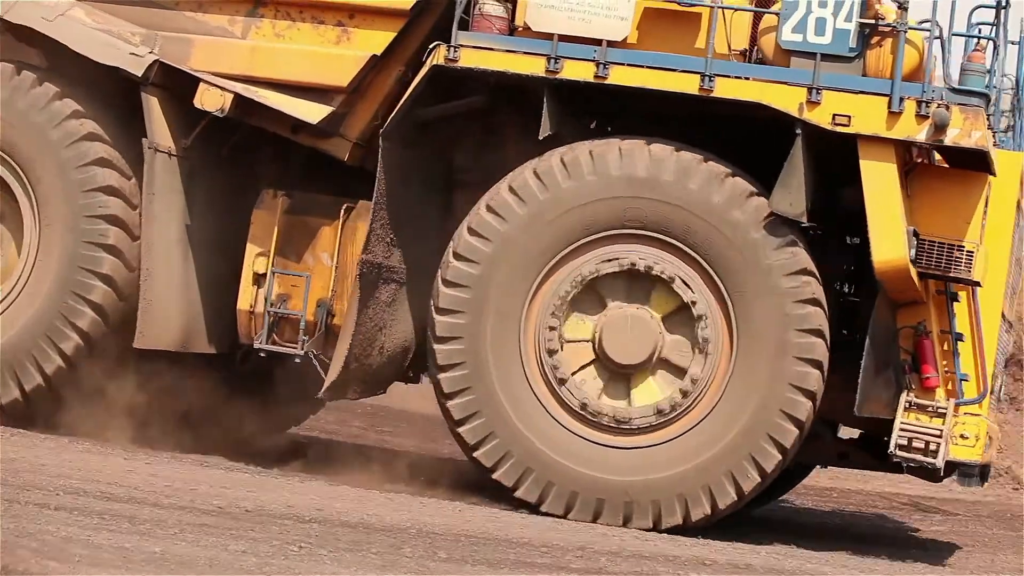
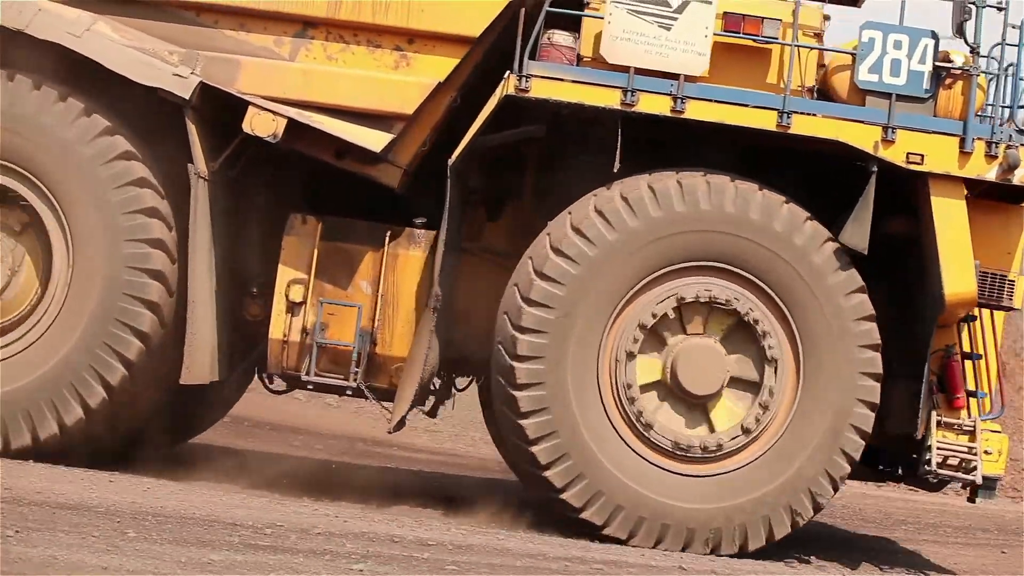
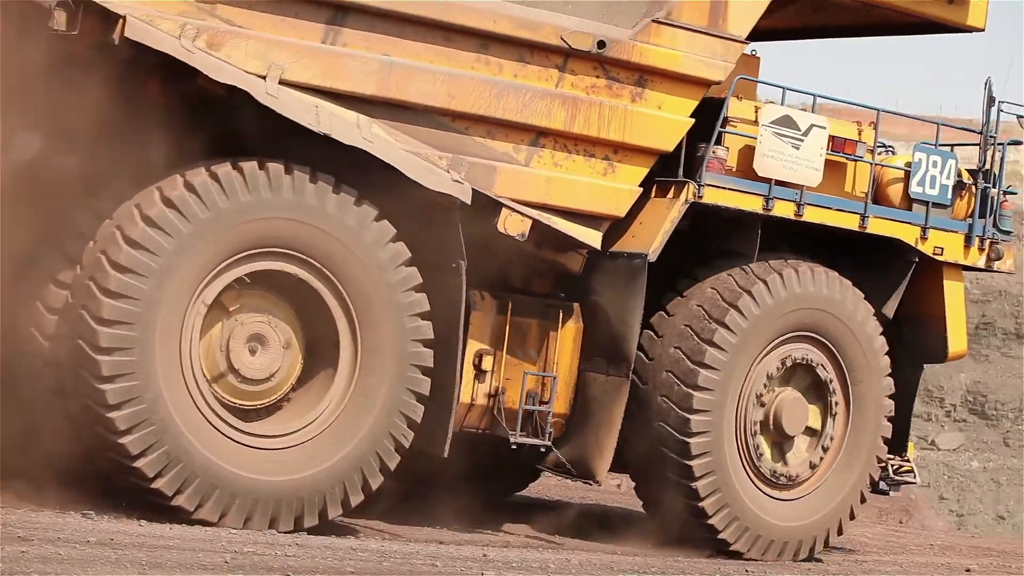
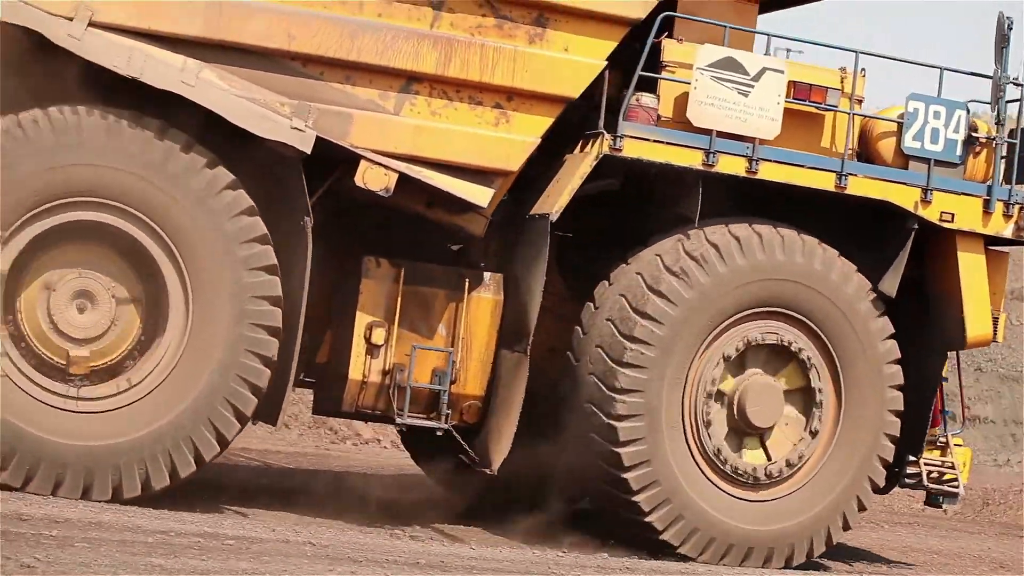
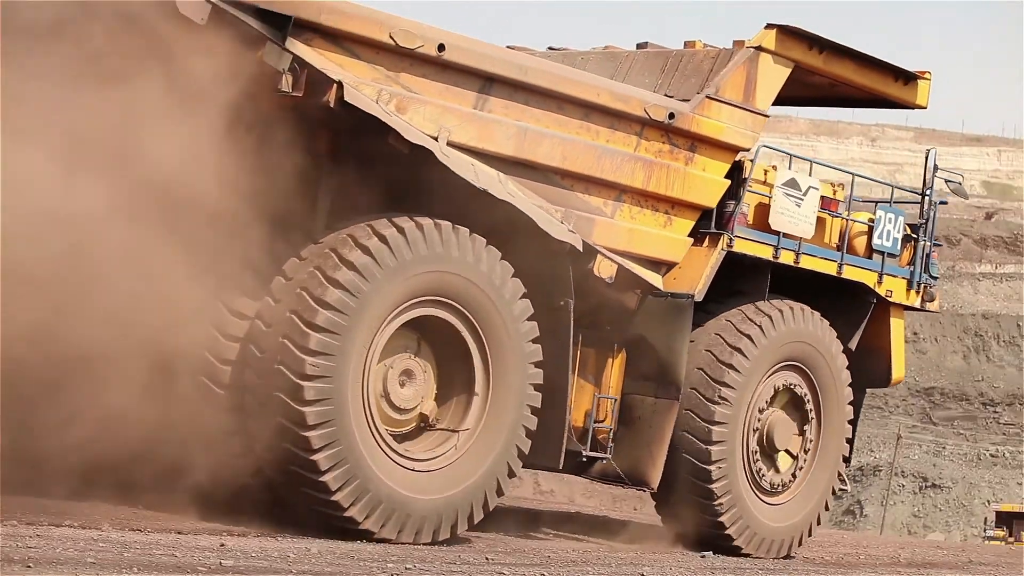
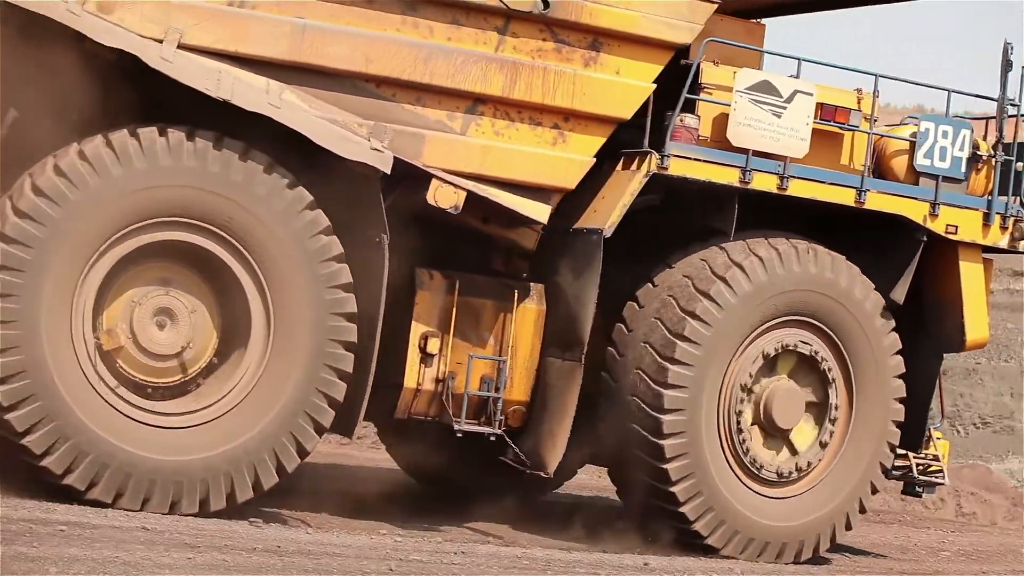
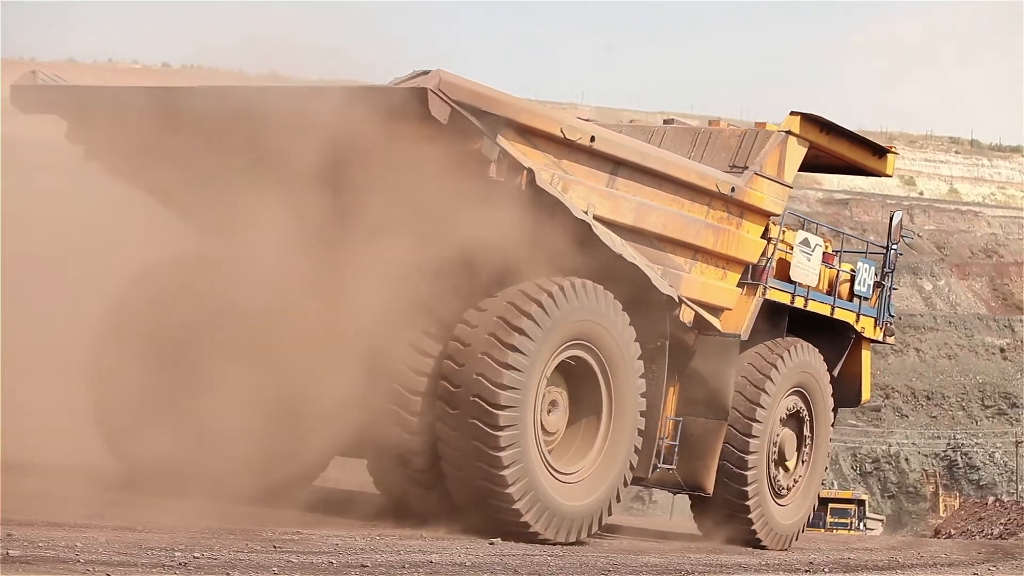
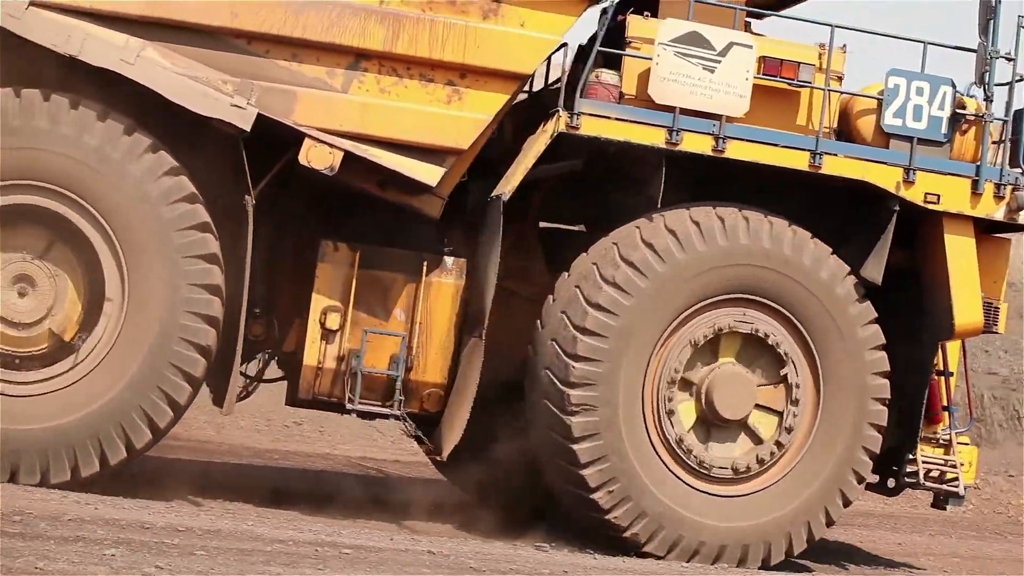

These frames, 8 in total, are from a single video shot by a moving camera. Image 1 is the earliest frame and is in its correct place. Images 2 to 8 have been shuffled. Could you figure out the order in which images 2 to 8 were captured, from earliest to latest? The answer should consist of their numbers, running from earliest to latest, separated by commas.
2, 8, 4, 6, 3, 5, 7
